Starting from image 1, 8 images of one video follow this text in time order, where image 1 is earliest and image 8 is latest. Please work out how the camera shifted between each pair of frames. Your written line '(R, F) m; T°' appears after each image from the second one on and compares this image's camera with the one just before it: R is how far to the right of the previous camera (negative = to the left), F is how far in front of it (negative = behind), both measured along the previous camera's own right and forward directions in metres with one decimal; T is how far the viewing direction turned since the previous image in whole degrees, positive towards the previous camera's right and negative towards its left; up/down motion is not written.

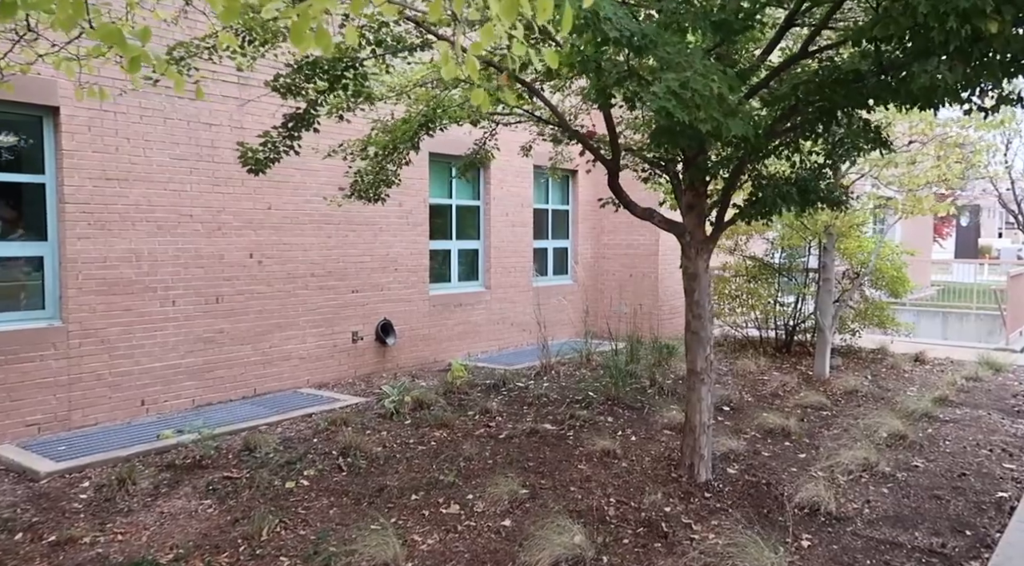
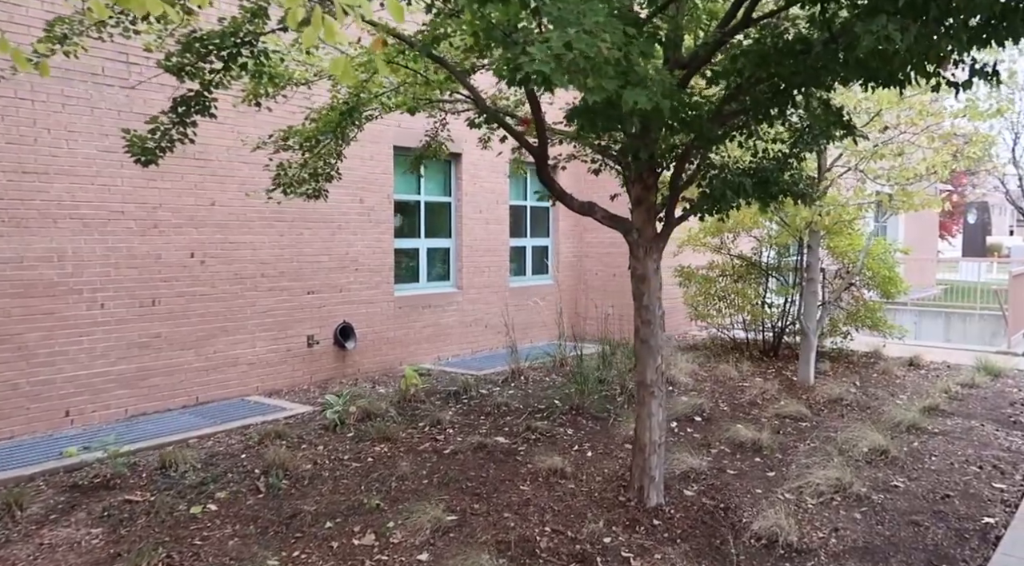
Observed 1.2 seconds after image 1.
(+0.4, +0.5) m; -1°
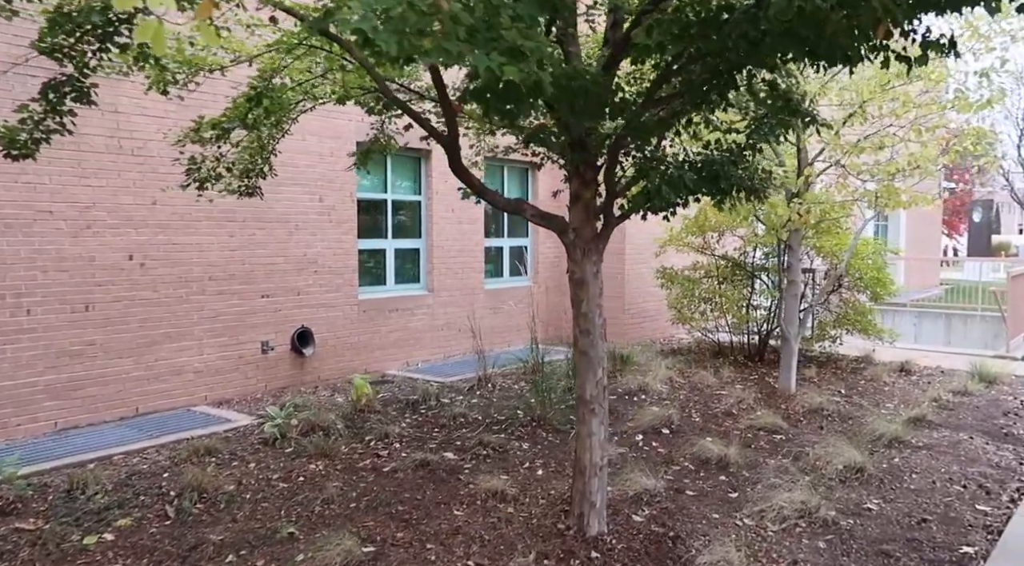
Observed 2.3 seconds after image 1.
(+0.4, +0.4) m; 0°
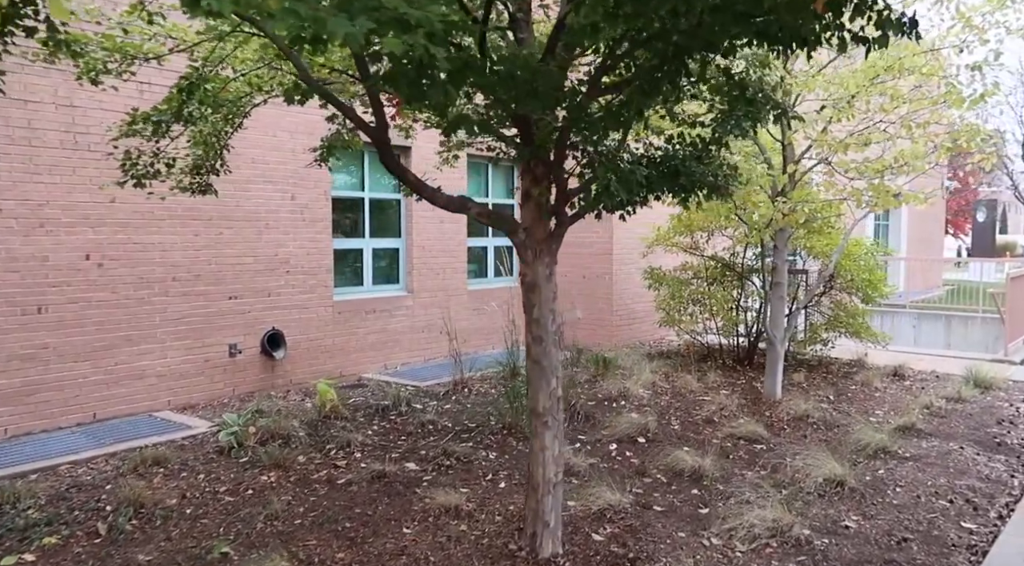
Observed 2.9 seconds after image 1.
(+0.2, +0.2) m; 0°
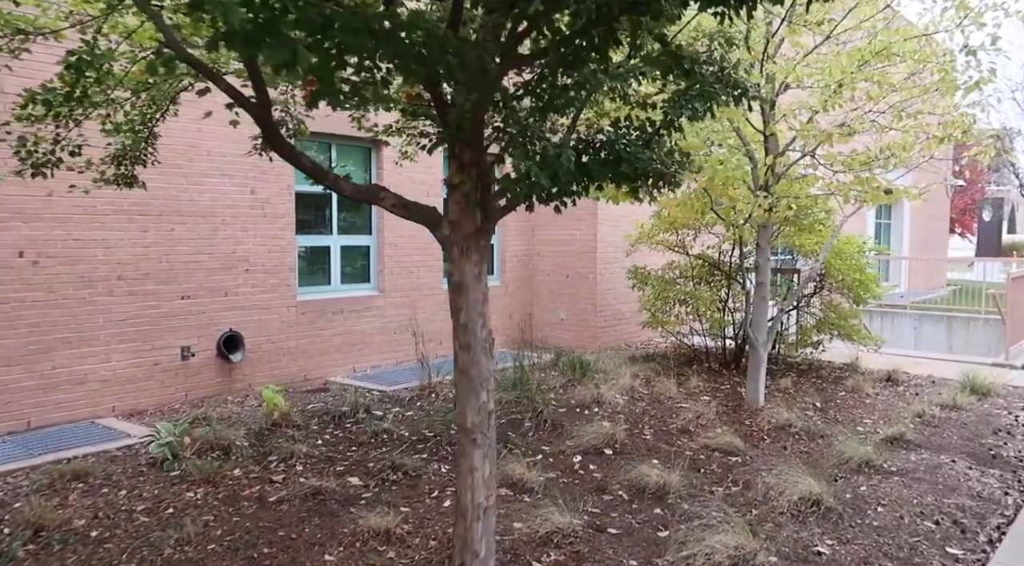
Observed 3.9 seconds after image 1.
(+0.3, +0.4) m; 0°
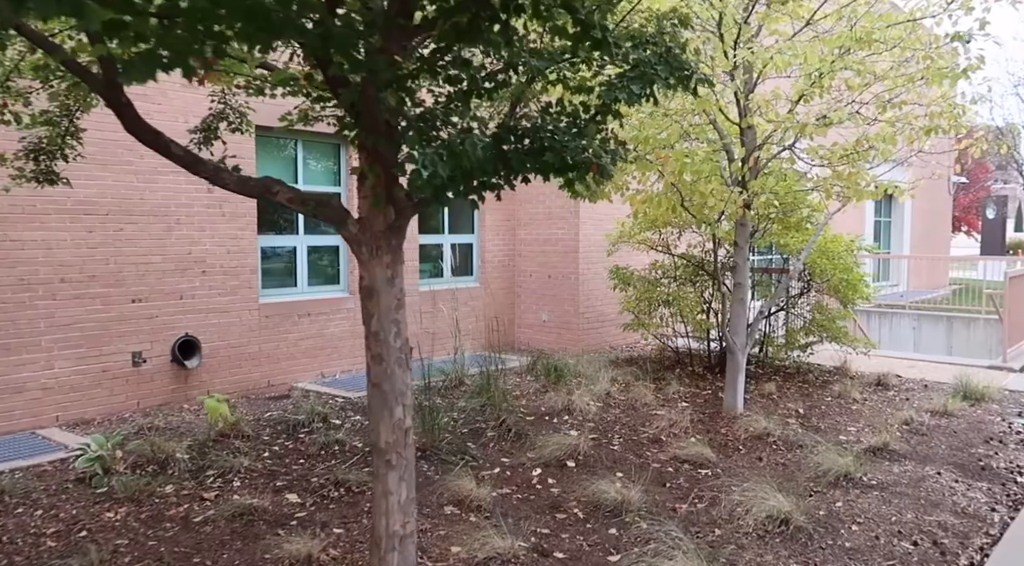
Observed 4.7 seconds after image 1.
(+0.3, +0.3) m; 0°
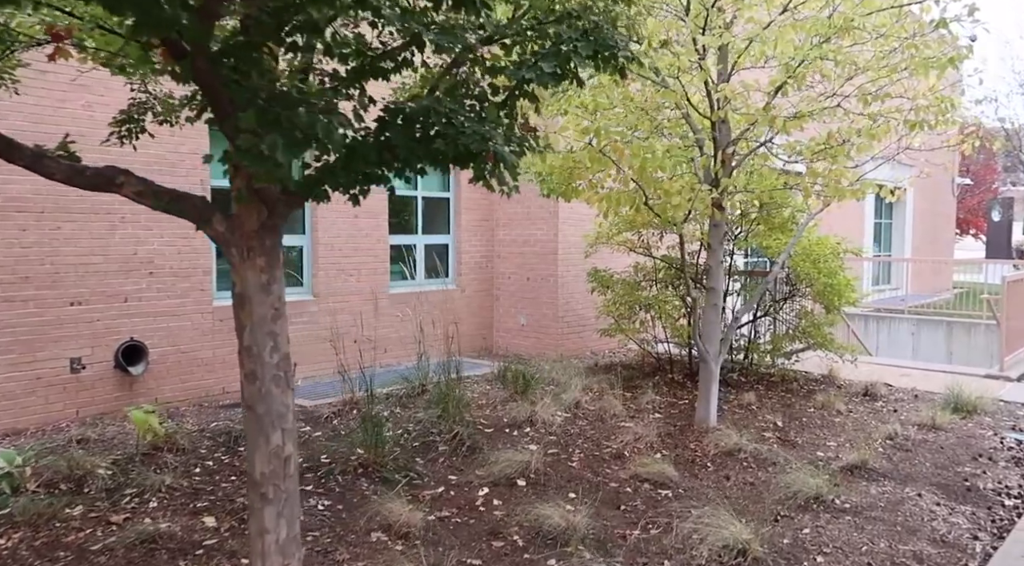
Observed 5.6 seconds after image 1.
(+0.3, +0.4) m; 0°
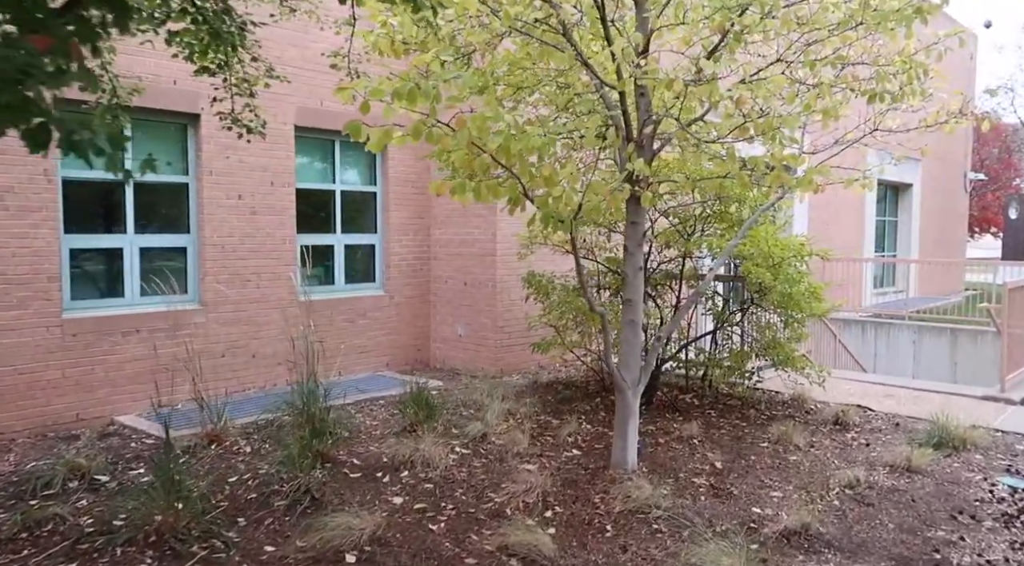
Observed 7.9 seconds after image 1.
(+0.8, +1.1) m; -1°
